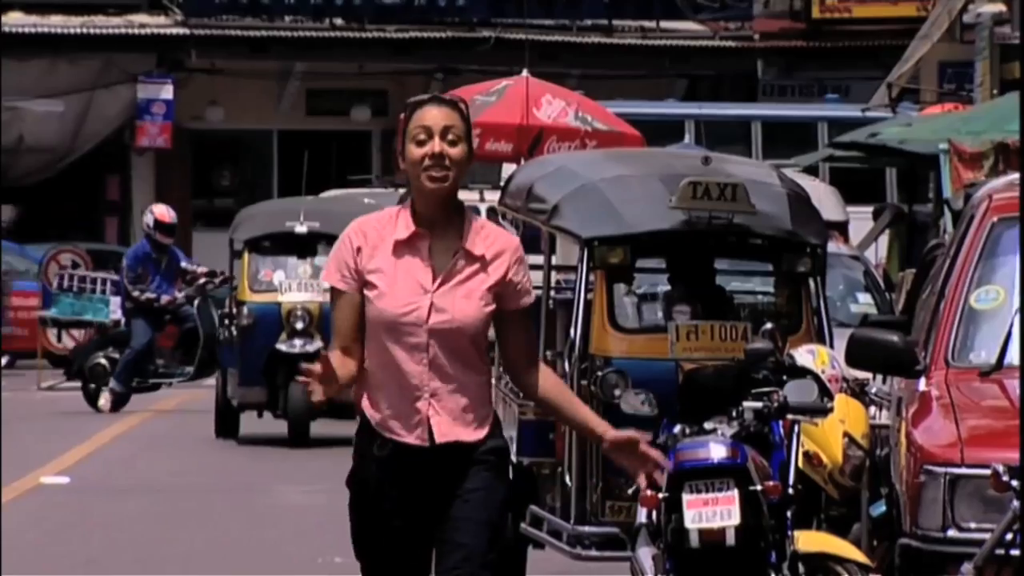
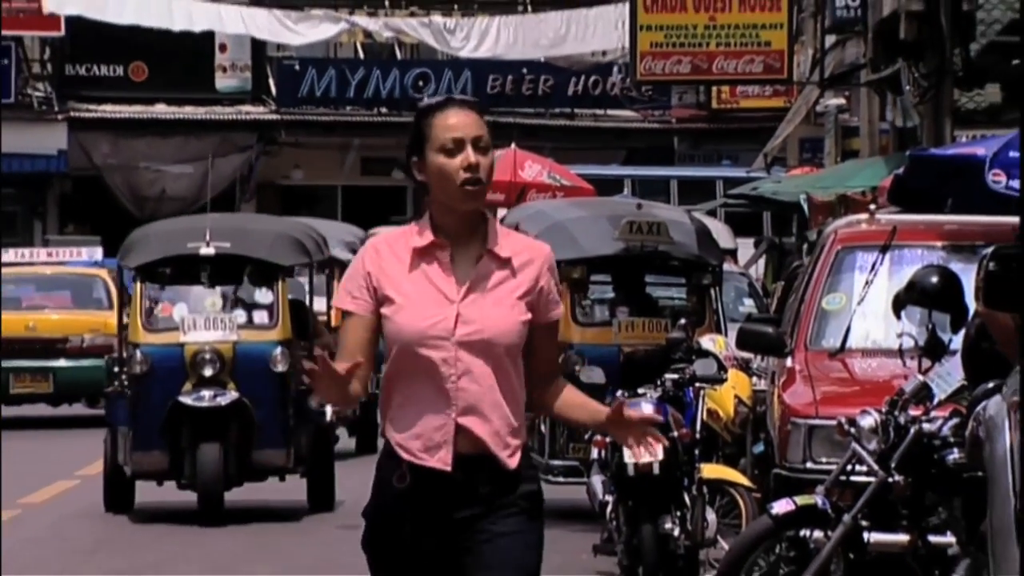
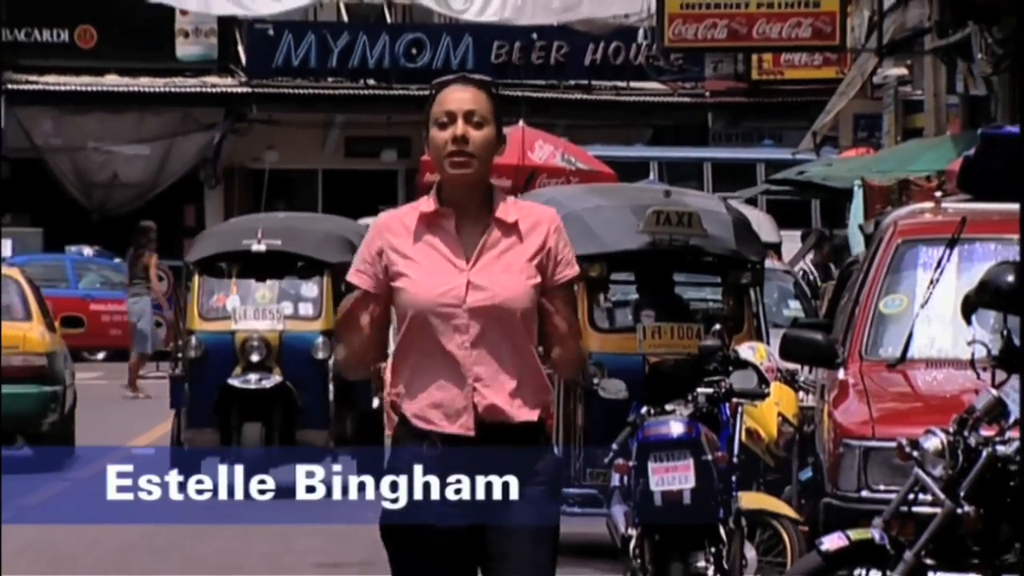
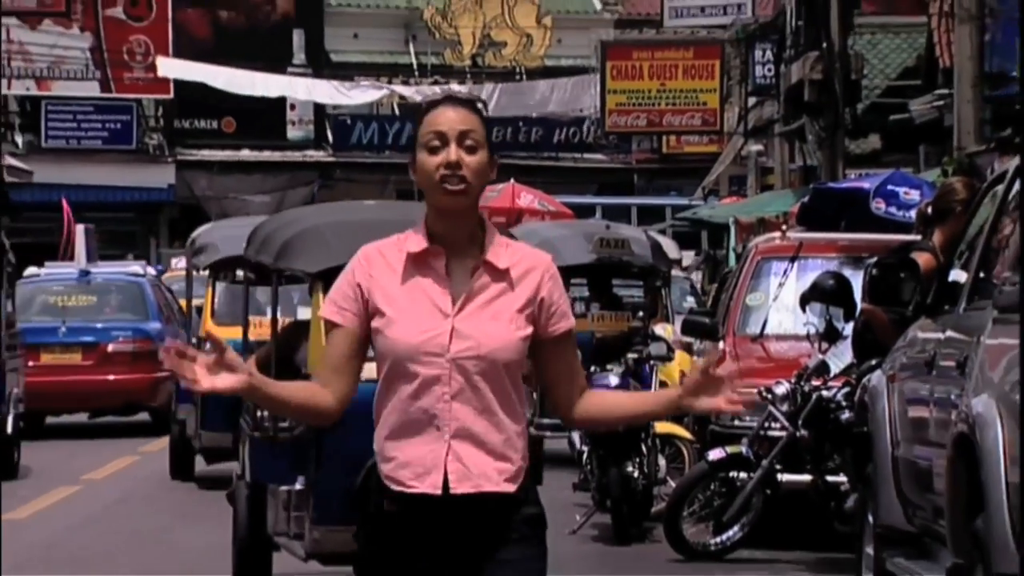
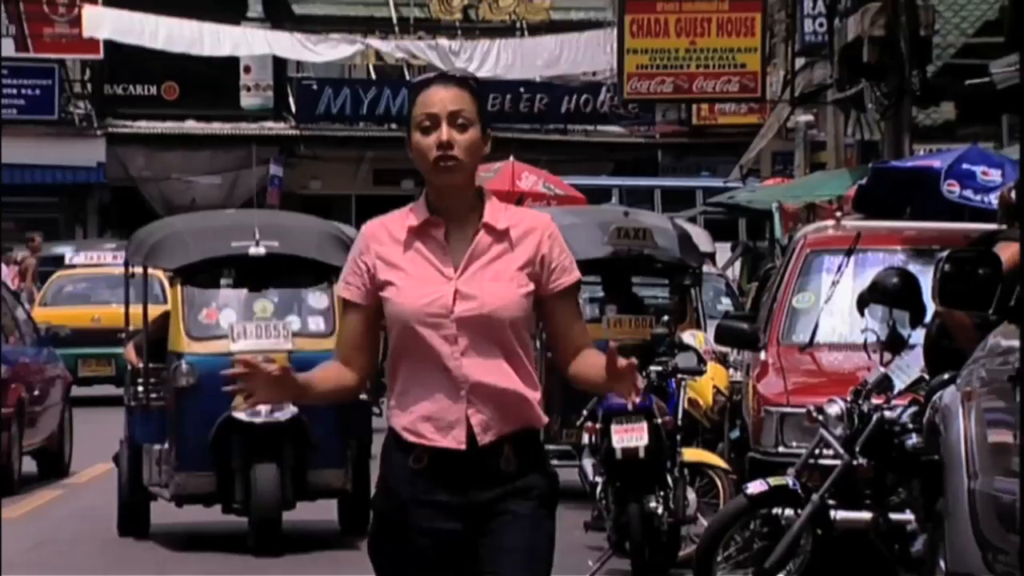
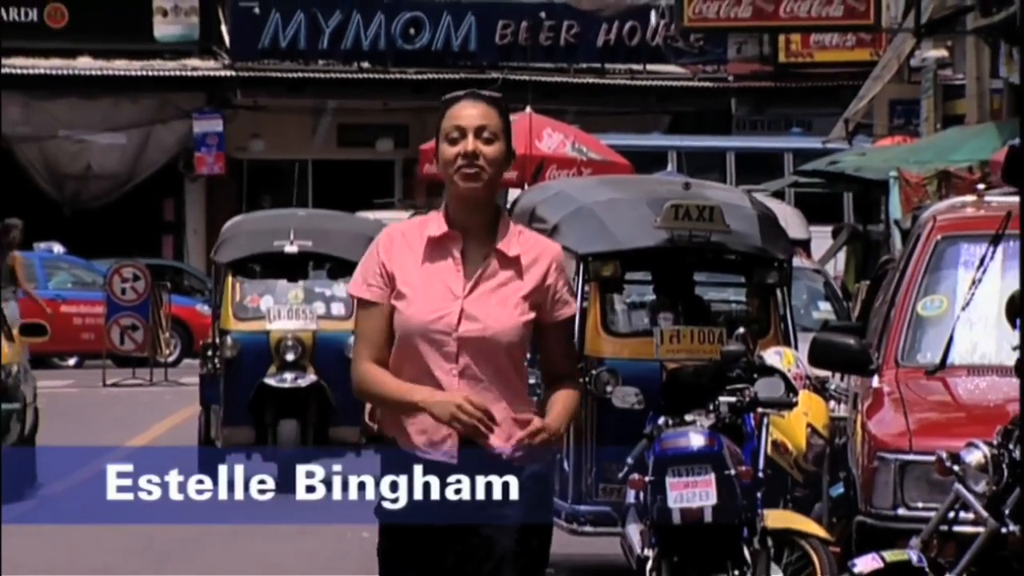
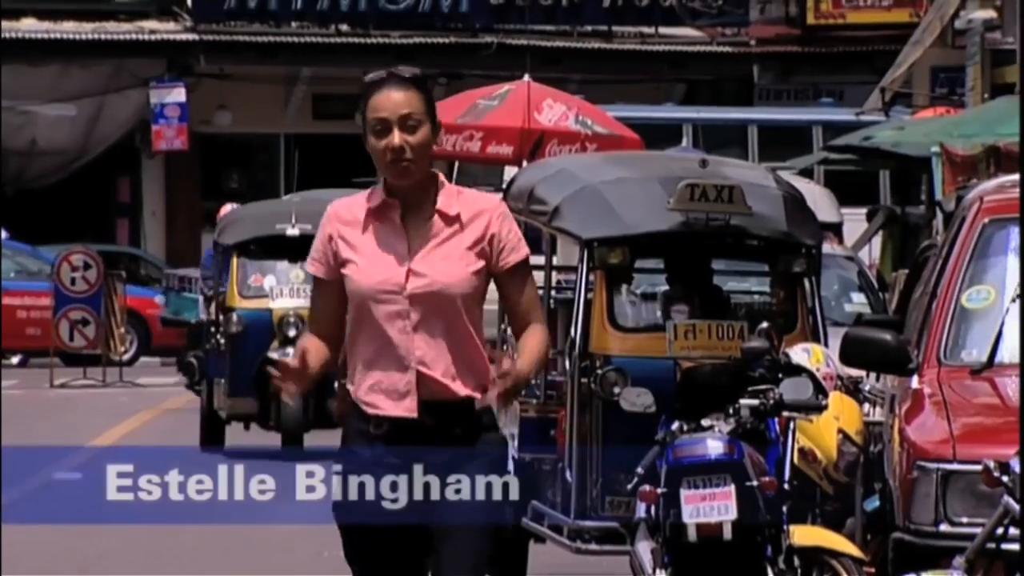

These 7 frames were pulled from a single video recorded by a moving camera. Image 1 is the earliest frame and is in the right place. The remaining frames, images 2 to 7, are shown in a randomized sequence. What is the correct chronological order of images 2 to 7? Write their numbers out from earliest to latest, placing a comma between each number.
7, 6, 3, 2, 5, 4
